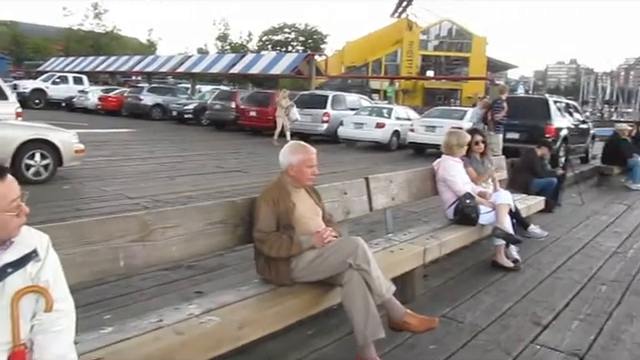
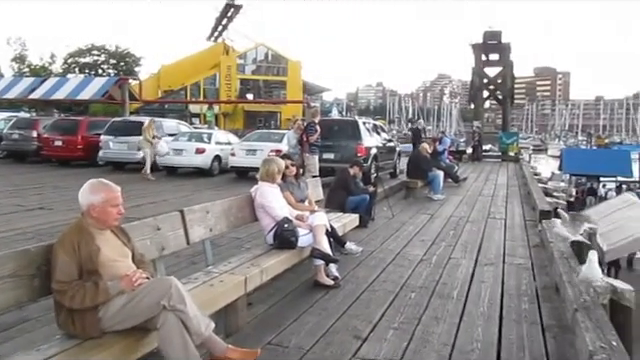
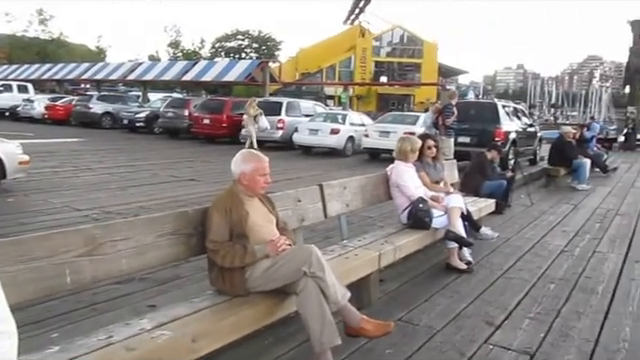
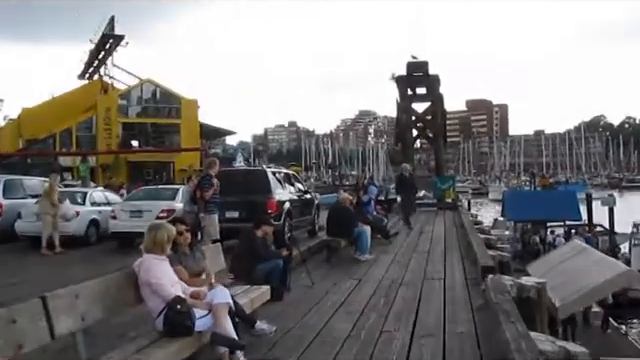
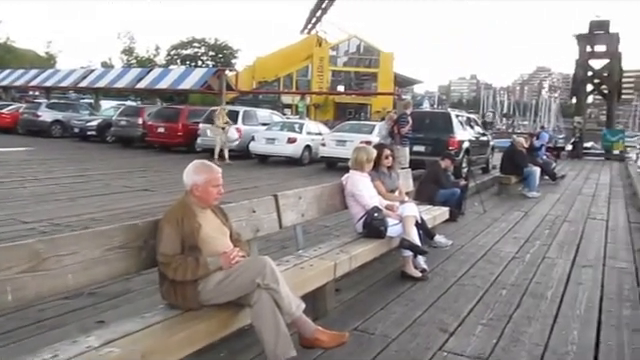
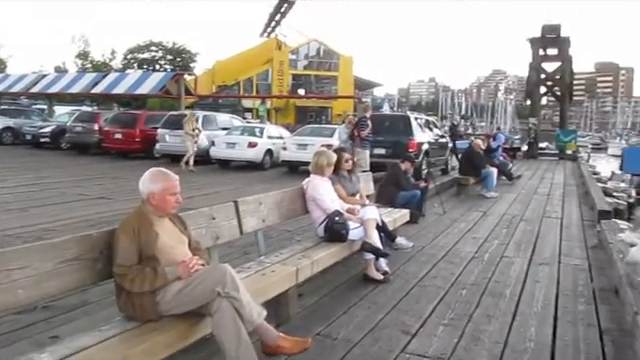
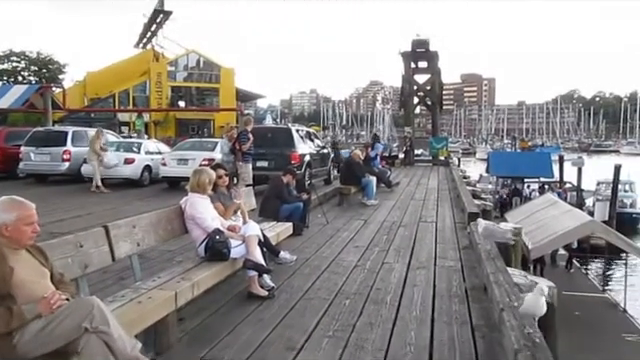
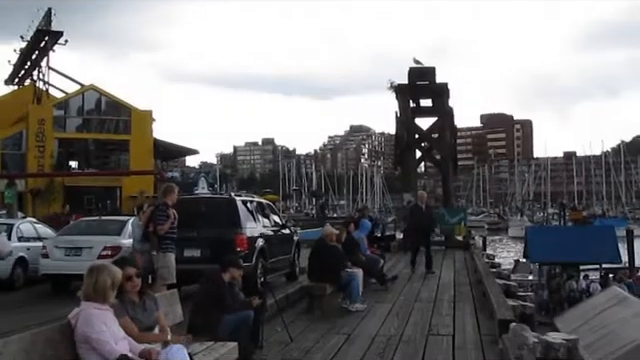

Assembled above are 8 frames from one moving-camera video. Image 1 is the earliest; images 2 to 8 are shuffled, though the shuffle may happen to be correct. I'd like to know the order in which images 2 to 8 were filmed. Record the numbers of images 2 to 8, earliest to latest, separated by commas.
3, 5, 6, 2, 7, 4, 8
